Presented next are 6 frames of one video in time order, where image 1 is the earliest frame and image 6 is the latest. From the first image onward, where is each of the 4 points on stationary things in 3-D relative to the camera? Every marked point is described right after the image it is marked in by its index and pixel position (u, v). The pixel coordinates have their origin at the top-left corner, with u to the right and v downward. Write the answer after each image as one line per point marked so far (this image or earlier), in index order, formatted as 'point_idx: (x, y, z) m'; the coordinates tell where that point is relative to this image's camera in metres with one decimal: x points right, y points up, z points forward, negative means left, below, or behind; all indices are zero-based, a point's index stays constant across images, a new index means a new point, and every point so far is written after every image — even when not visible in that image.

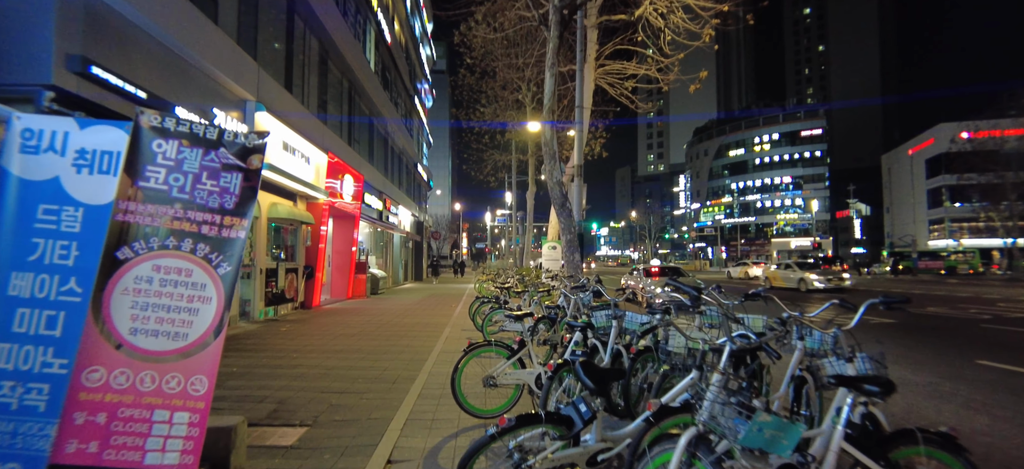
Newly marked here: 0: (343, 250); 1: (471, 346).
0: (-6.6, -0.6, +18.5) m
1: (-0.4, -1.1, +4.4) m
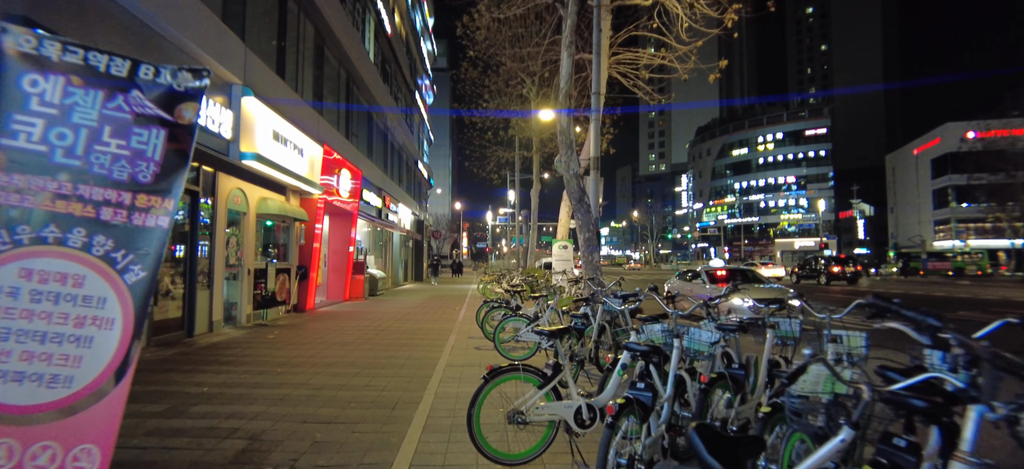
0: (-6.4, -0.6, +17.5) m
1: (-0.1, -1.0, +3.5) m
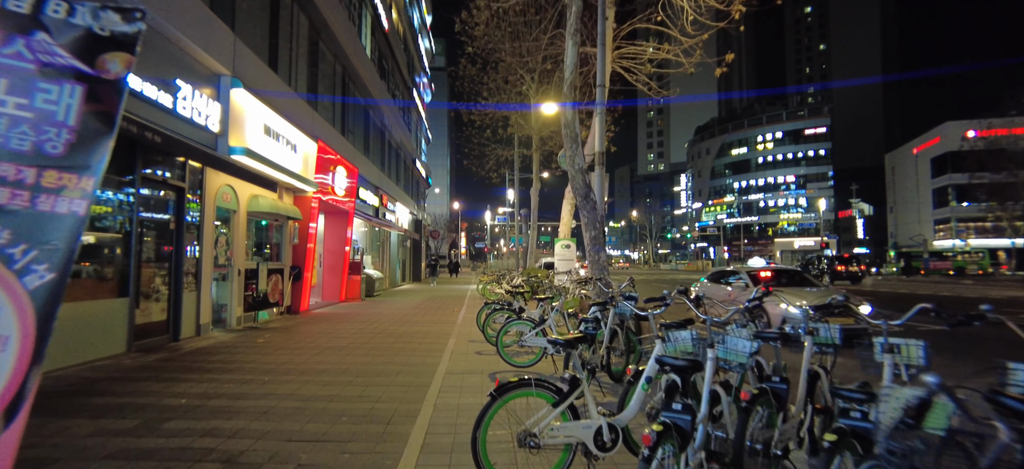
0: (-6.4, -0.5, +17.1) m
1: (-0.1, -1.0, +3.0) m
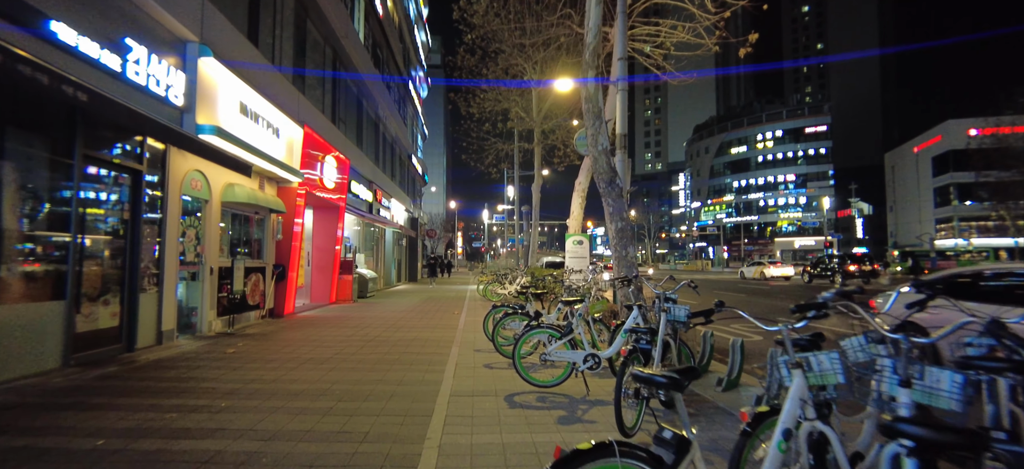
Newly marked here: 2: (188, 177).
0: (-6.2, -0.4, +15.8) m
1: (+0.2, -0.9, +1.8) m
2: (-5.9, +1.0, +8.5) m
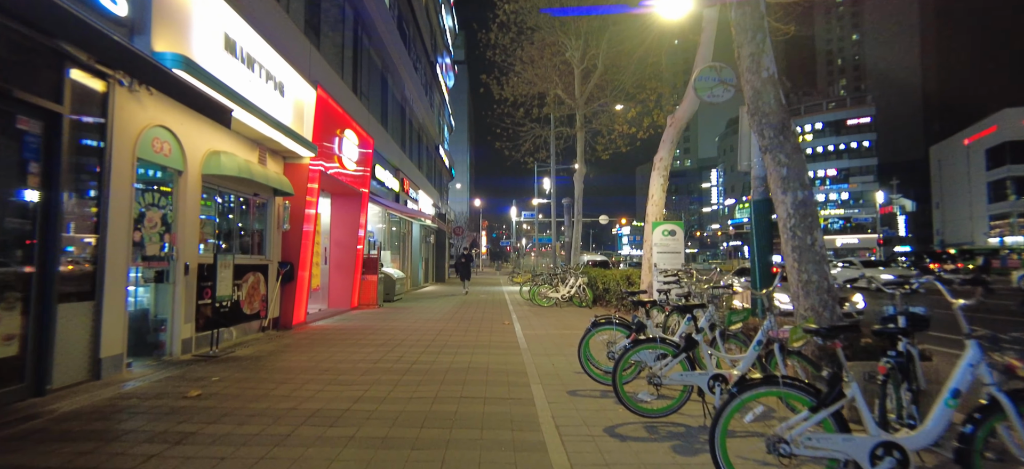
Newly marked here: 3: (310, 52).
0: (-4.7, -0.2, +13.2) m
1: (+1.2, -0.6, -1.0) m
2: (-4.7, +1.3, +6.0) m
3: (-4.3, +3.9, +10.0) m
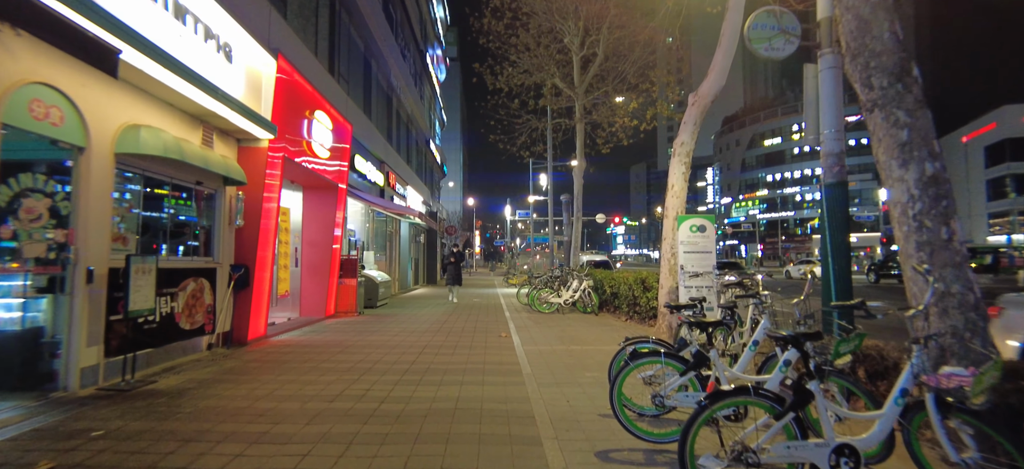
0: (-4.8, -0.1, +11.6) m
1: (+1.3, -0.6, -2.5) m
2: (-4.7, +1.3, +4.4) m
3: (-4.3, +3.9, +8.4) m
